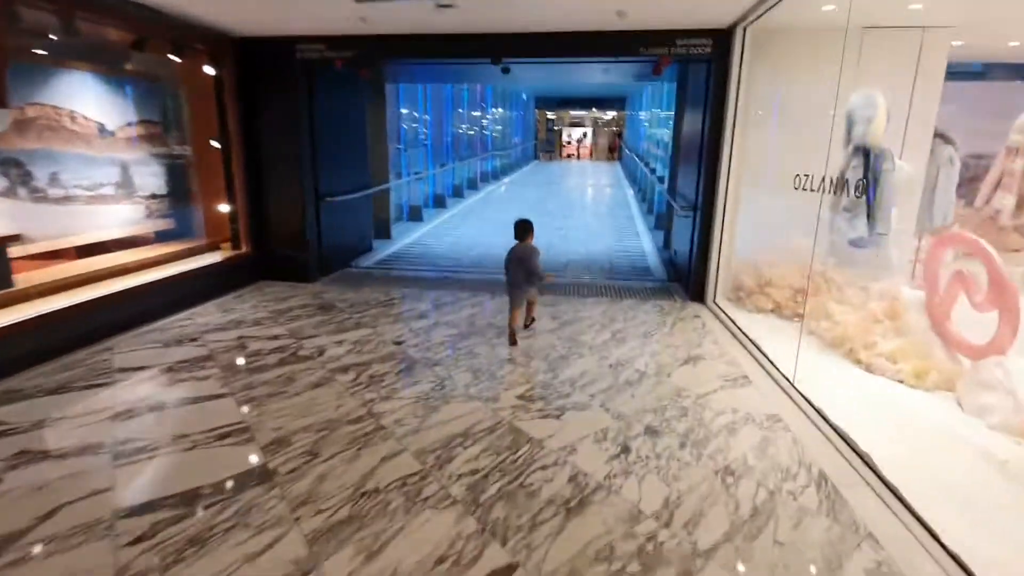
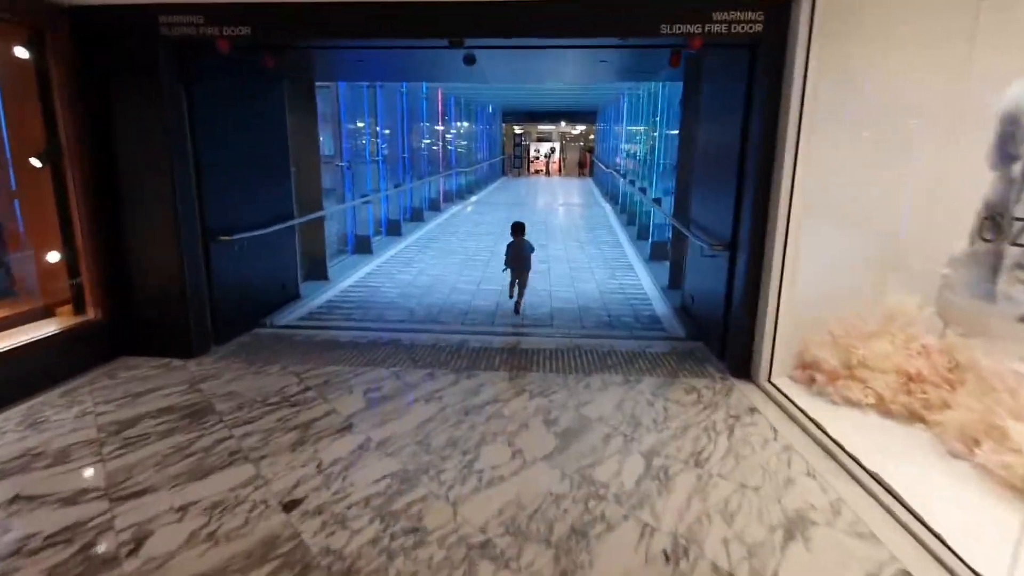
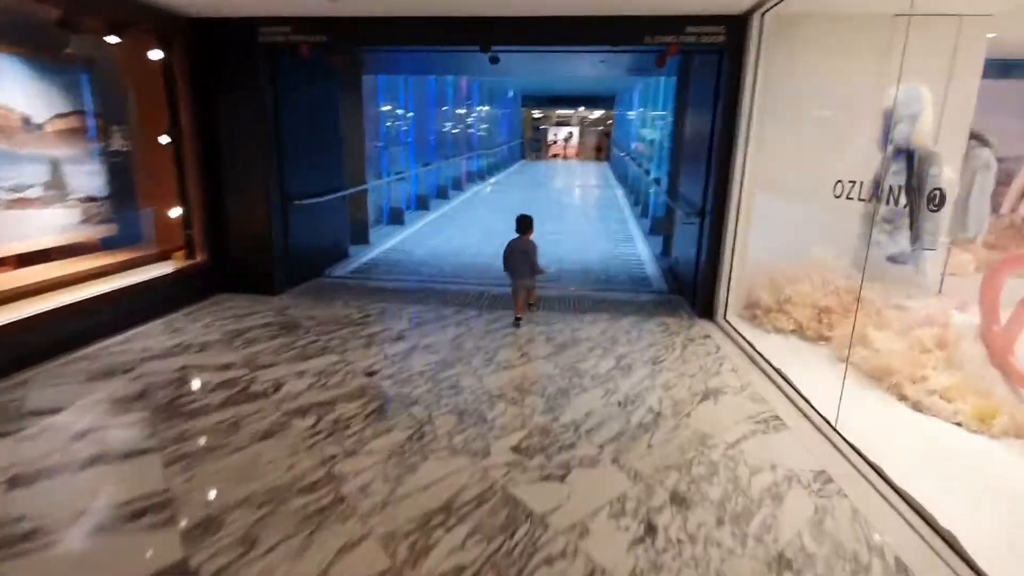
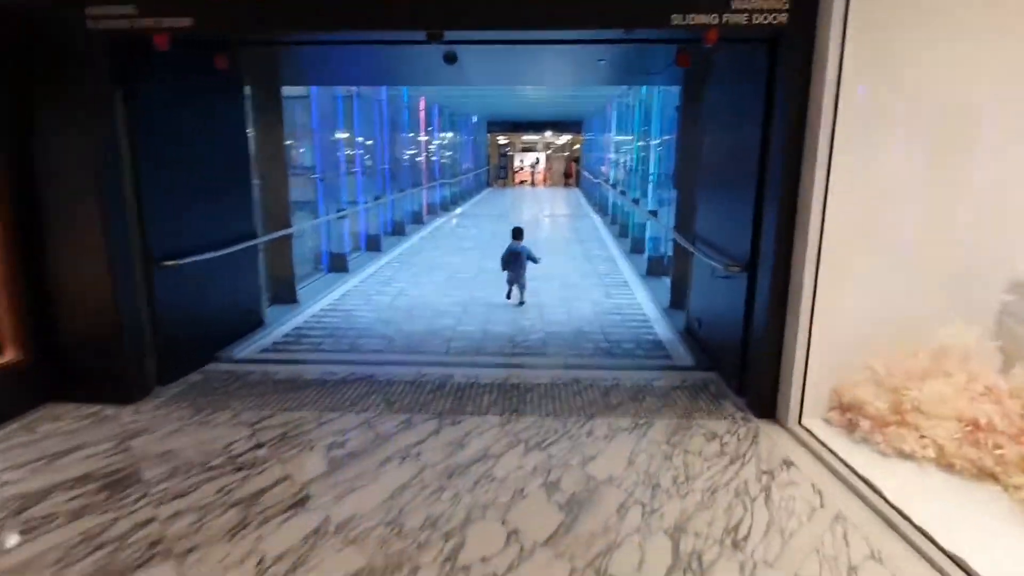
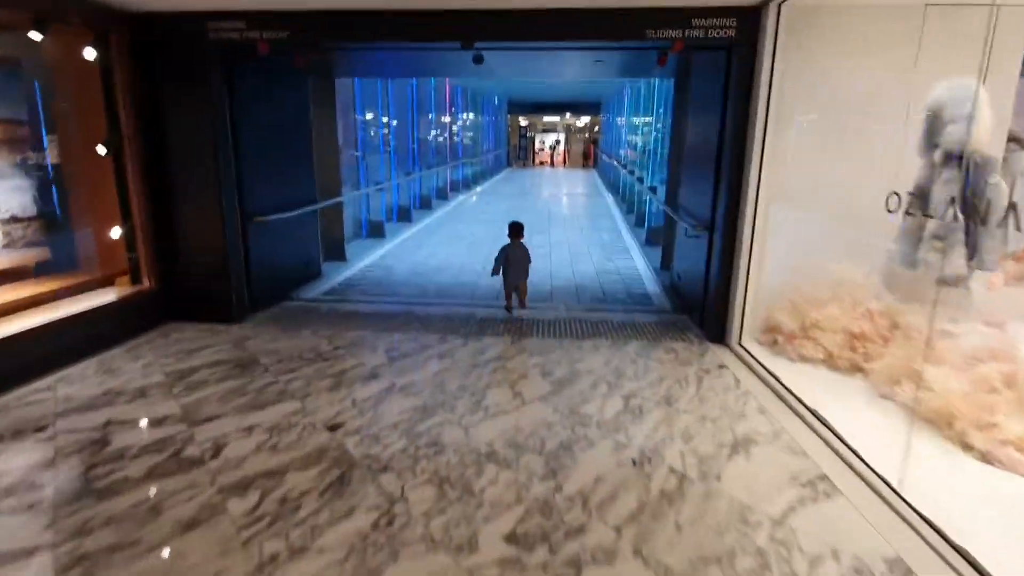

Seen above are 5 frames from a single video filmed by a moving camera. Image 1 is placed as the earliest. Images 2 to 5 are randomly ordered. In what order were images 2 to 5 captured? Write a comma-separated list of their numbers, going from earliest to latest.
3, 5, 2, 4
